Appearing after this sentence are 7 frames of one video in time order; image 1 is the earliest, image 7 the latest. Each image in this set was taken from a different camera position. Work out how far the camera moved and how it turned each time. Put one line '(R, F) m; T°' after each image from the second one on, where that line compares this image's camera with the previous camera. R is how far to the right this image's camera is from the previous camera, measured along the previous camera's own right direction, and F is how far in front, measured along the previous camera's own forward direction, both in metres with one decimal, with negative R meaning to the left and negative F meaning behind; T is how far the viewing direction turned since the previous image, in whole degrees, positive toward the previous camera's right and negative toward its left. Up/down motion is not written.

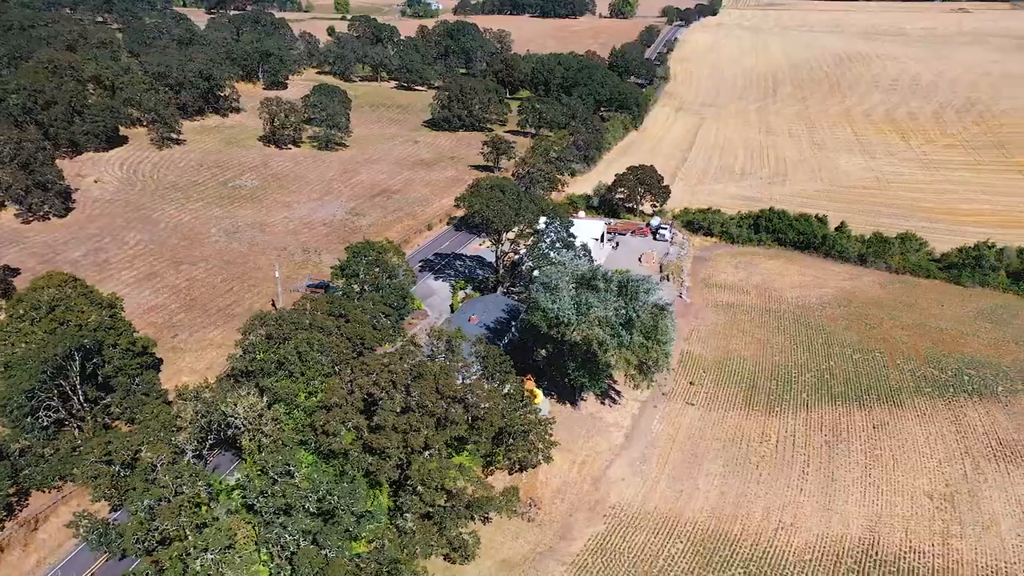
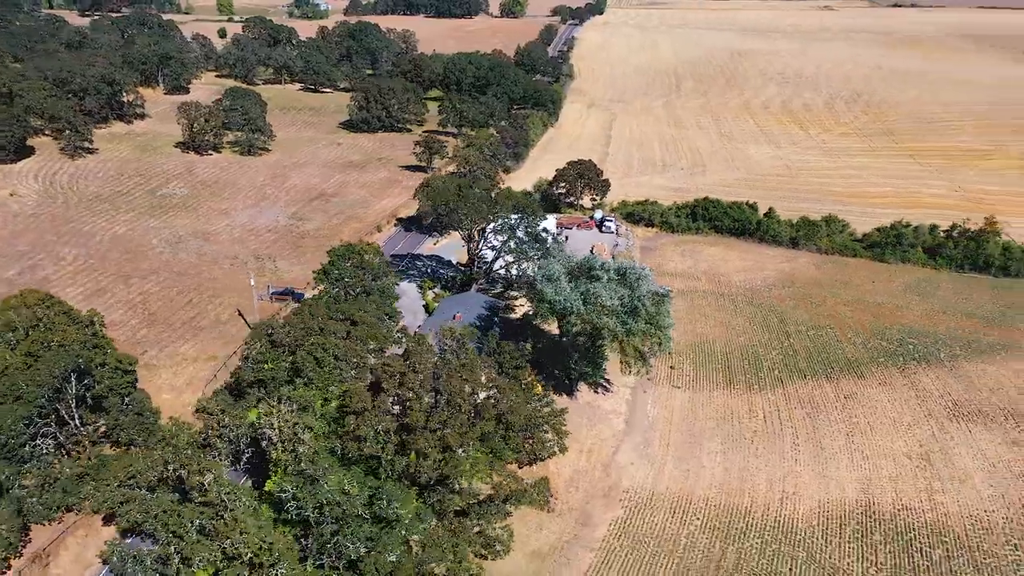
(-4.3, +0.1) m; +8°
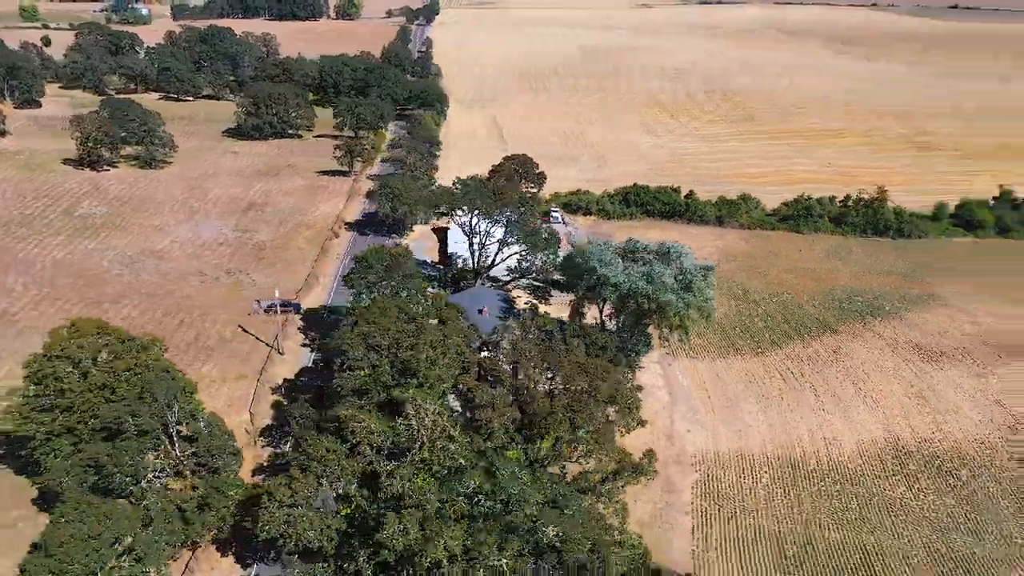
(-9.0, +0.2) m; +12°
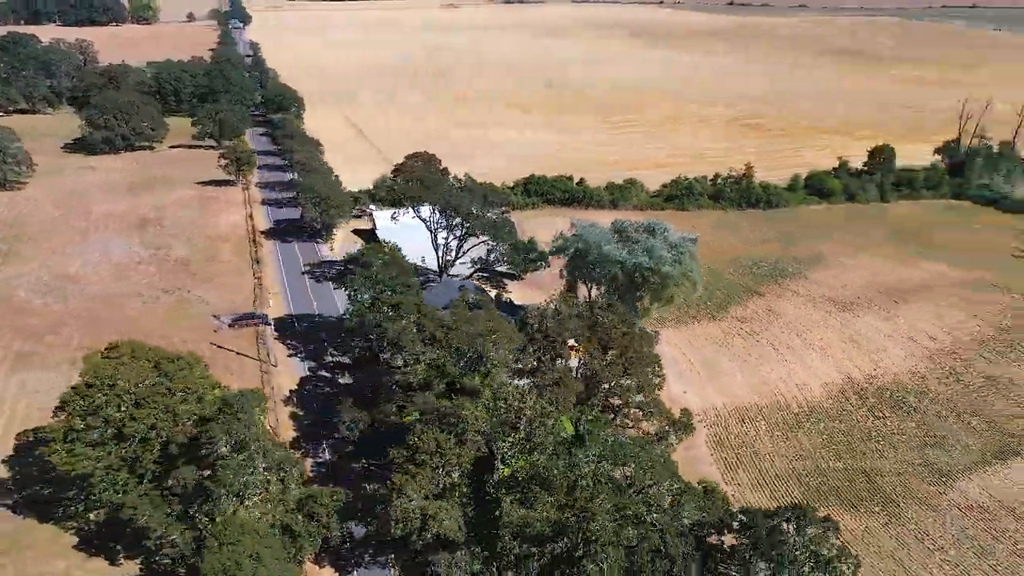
(-8.1, -0.1) m; +13°
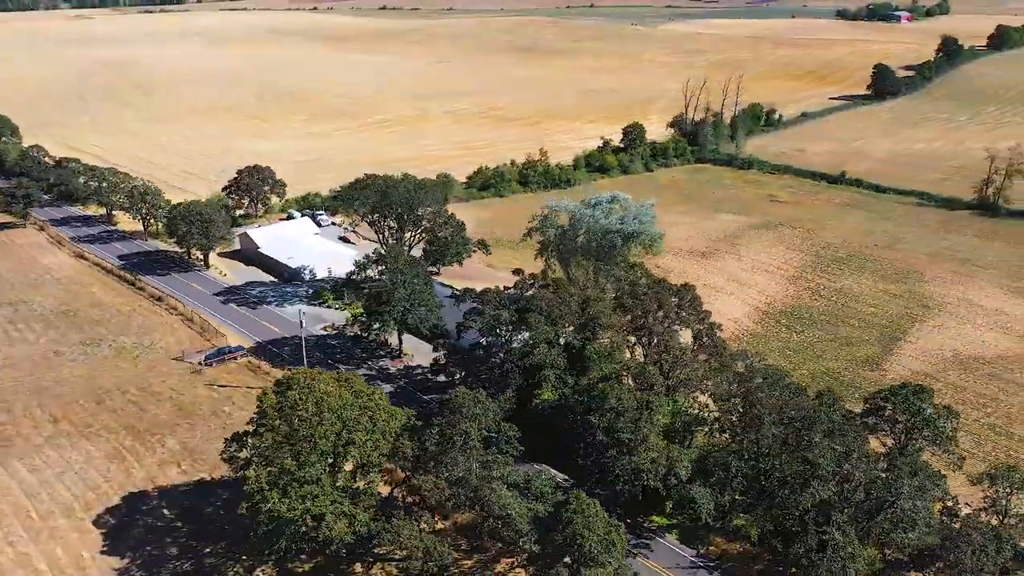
(-15.1, +1.5) m; +23°
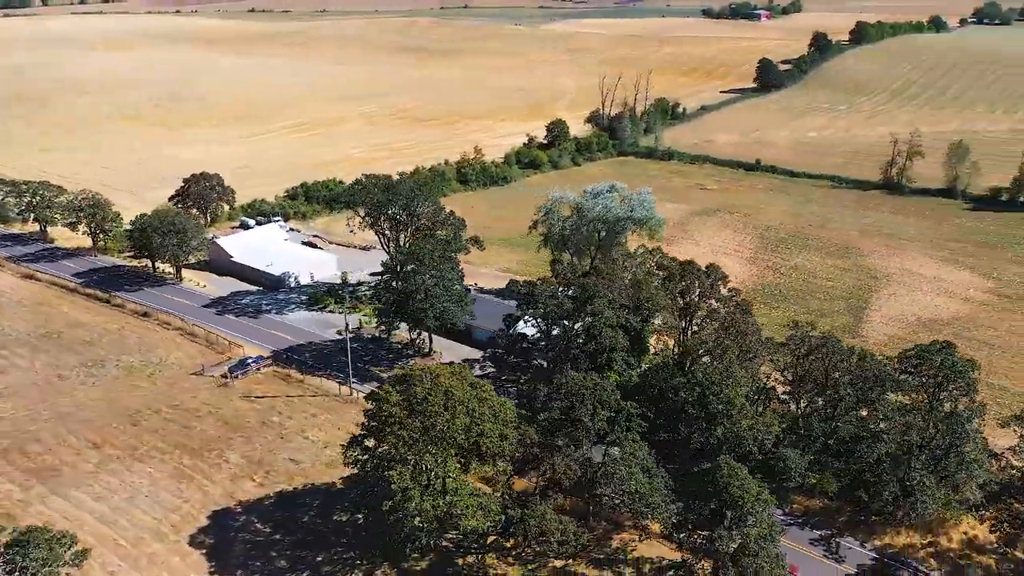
(-6.7, 0.0) m; +9°
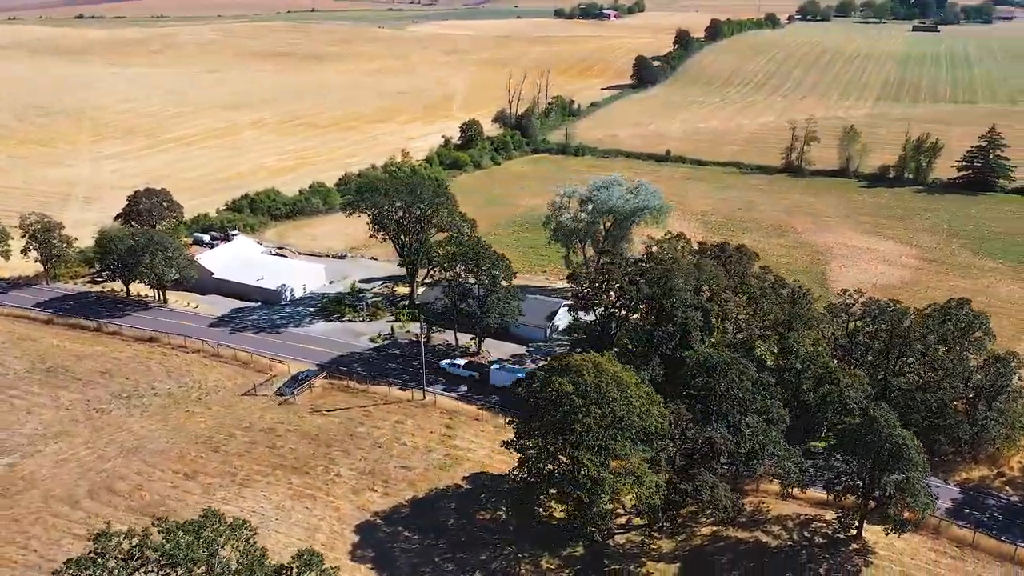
(-8.6, +0.1) m; +10°
